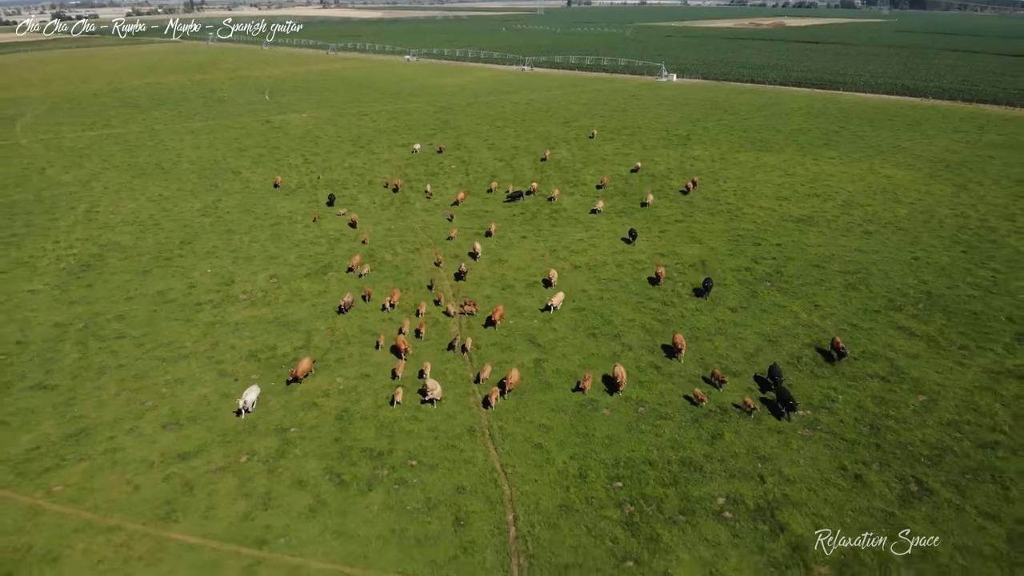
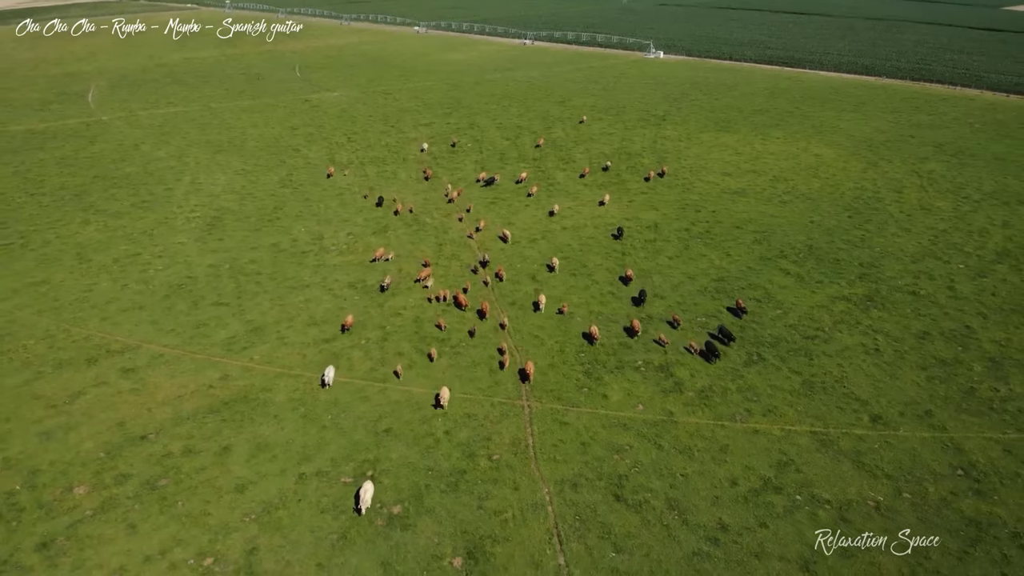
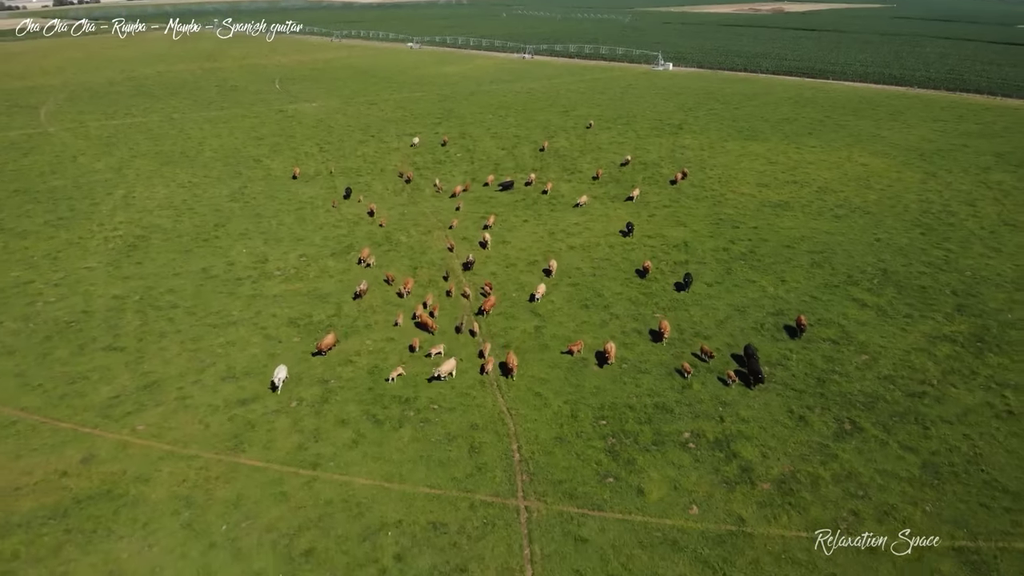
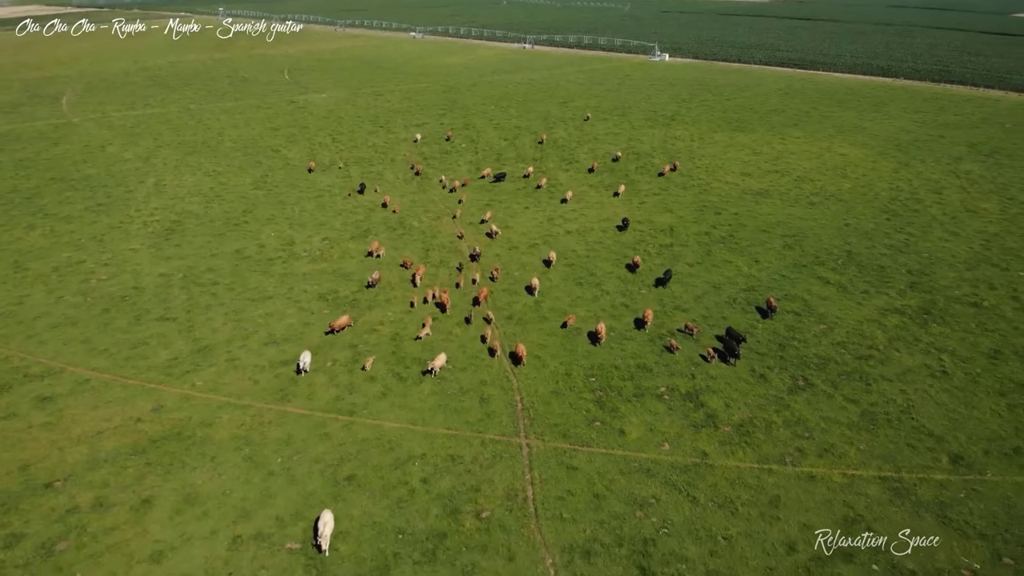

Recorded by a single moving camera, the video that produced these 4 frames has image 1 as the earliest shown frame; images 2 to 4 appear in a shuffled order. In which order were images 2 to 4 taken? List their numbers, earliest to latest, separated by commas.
3, 4, 2
